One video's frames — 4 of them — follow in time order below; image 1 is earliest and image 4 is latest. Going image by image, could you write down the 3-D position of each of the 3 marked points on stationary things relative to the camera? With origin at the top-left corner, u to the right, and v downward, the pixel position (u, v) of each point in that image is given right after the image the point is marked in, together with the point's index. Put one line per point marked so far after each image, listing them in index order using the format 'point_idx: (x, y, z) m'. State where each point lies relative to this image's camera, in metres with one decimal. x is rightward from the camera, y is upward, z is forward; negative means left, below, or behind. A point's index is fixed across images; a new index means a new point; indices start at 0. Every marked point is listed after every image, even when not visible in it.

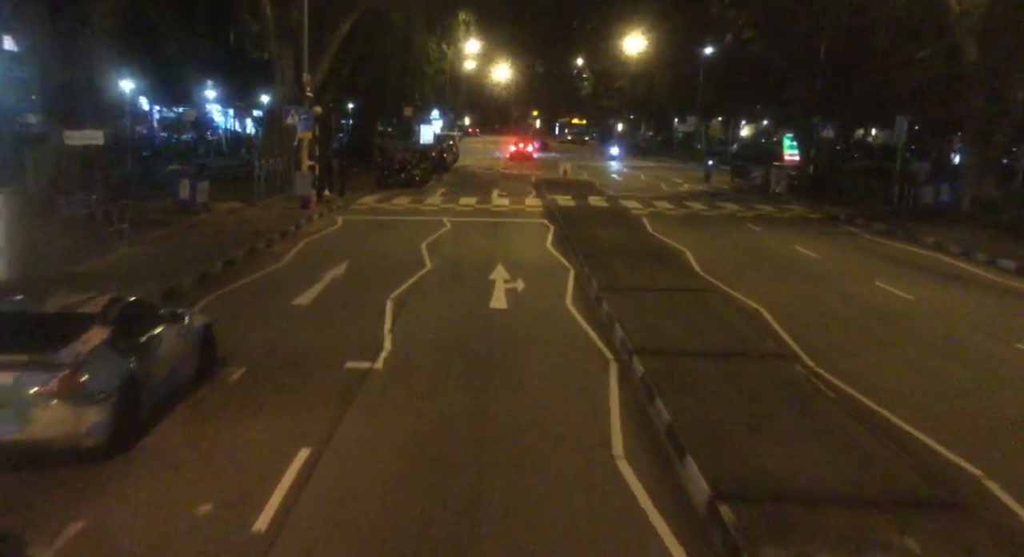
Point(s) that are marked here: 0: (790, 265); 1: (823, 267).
0: (+6.5, +0.3, +18.2) m
1: (+7.2, +0.2, +17.9) m
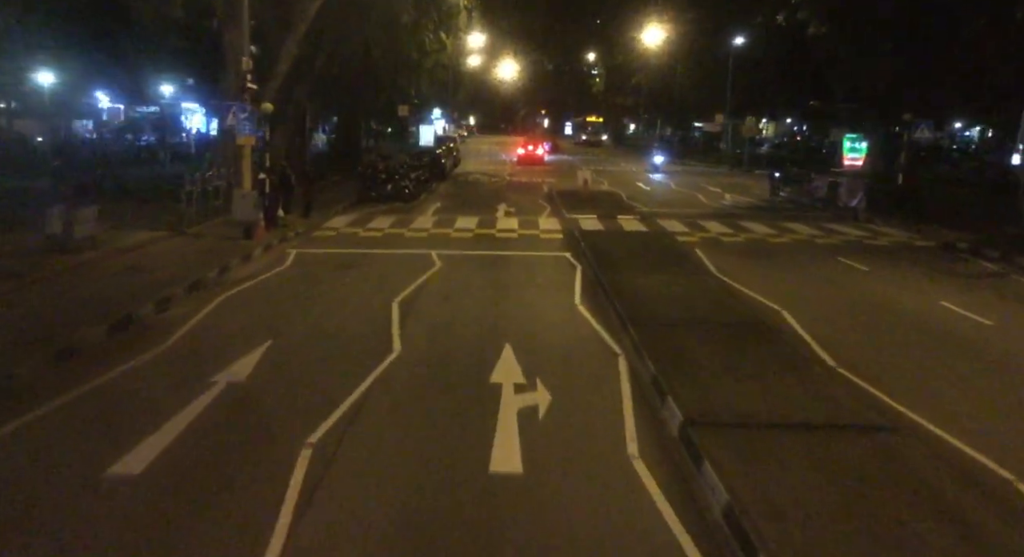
0: (+6.7, -1.0, +11.8) m
1: (+7.4, -1.0, +11.6) m
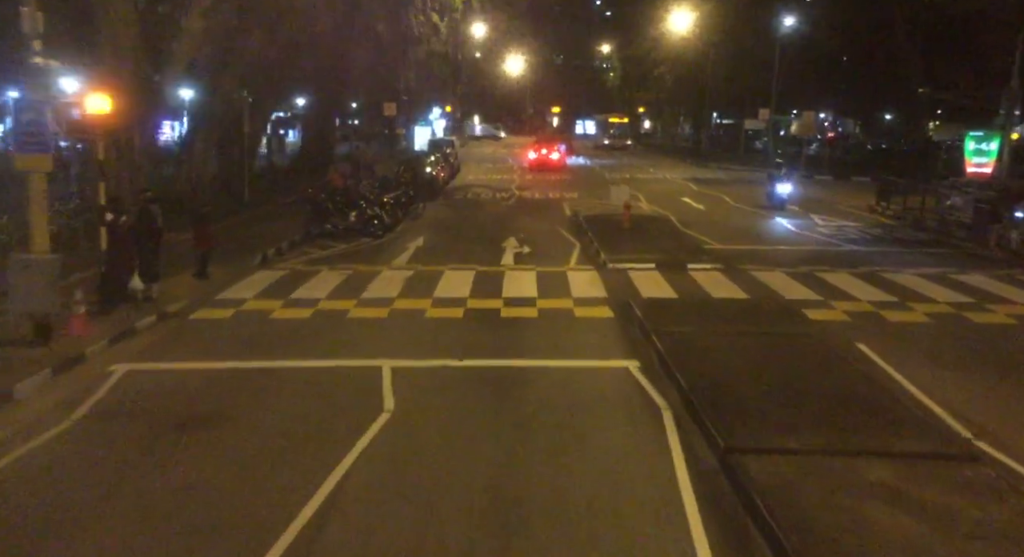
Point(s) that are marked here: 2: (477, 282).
0: (+6.9, -2.7, +3.1) m
1: (+7.6, -2.7, +2.8) m
2: (-0.7, -0.1, +15.3) m
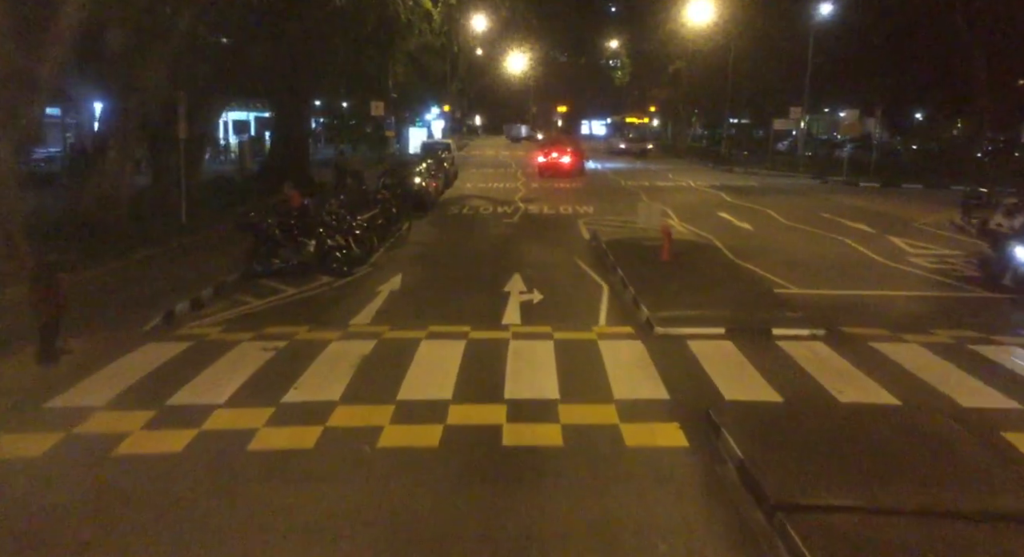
0: (+7.0, -3.7, -2.1) m
1: (+7.7, -3.7, -2.4) m
2: (-0.6, -1.1, +10.2) m
